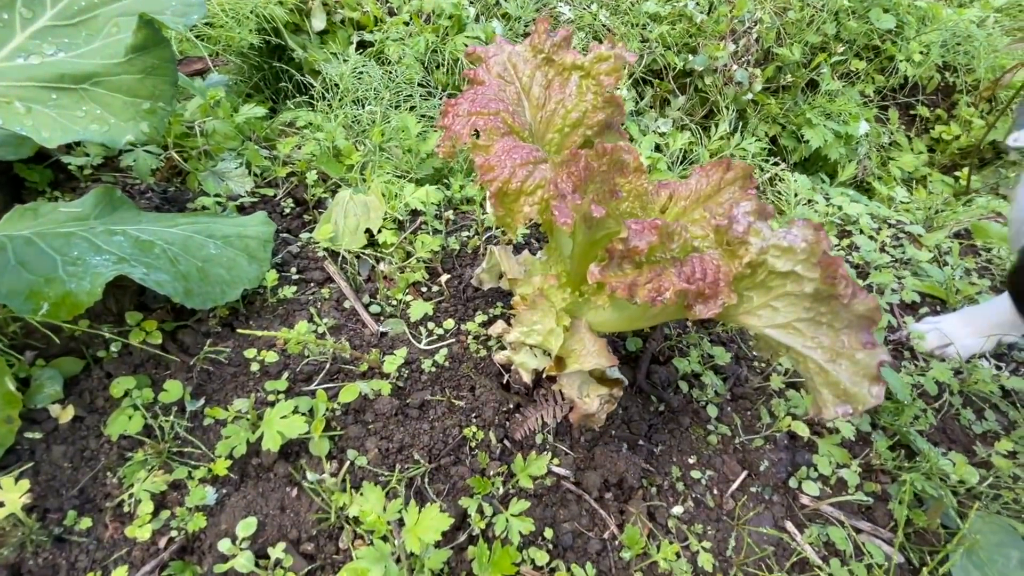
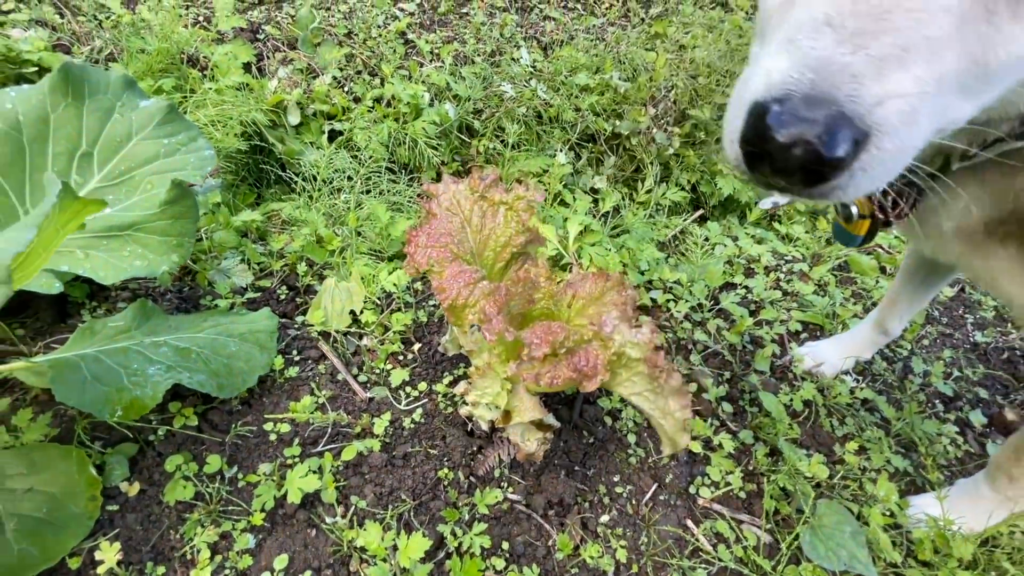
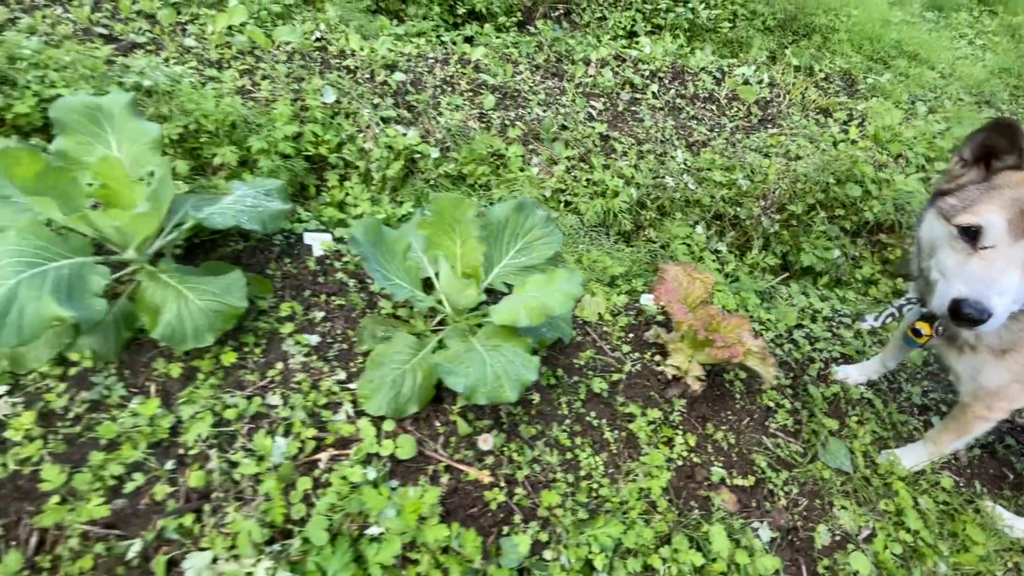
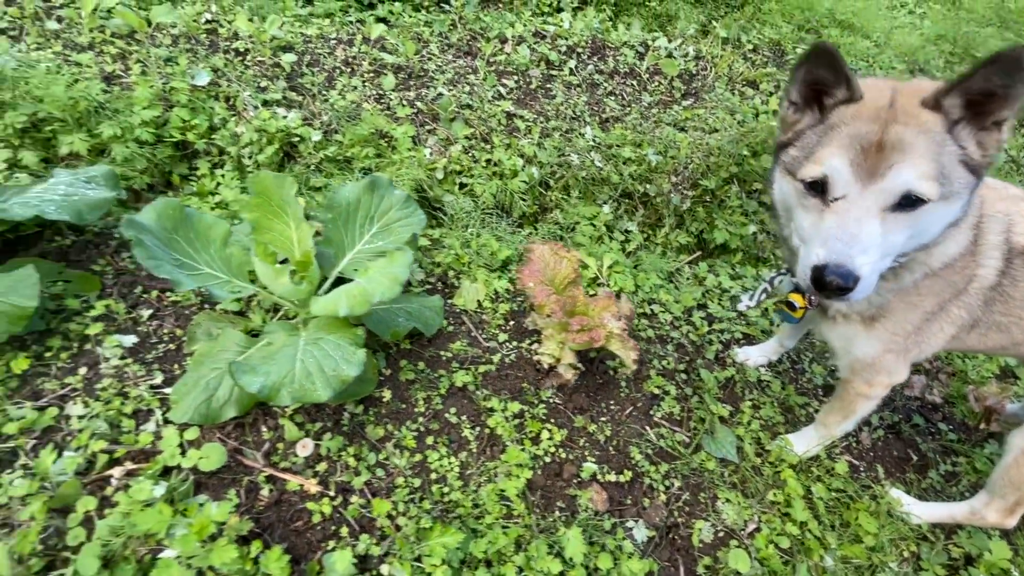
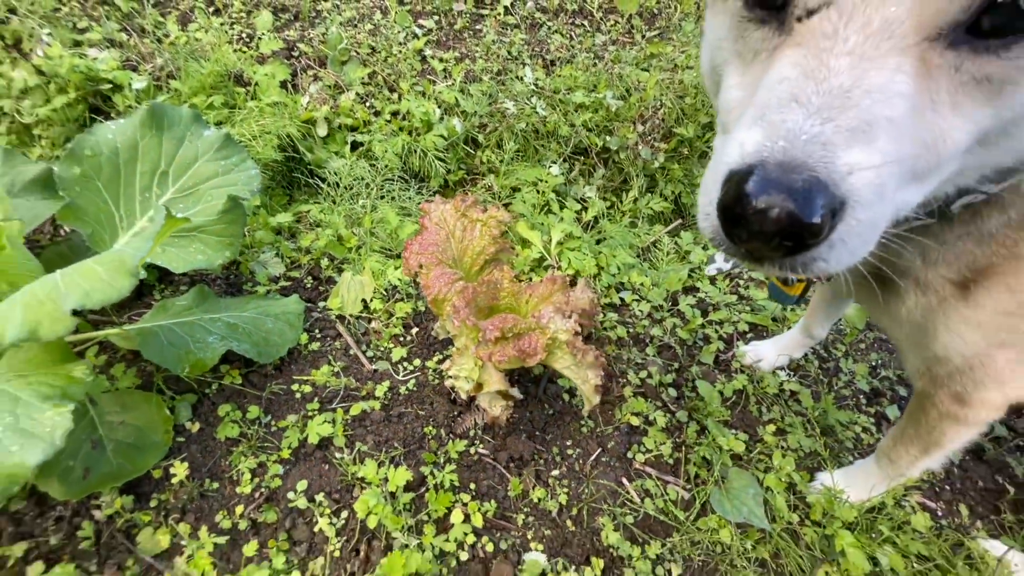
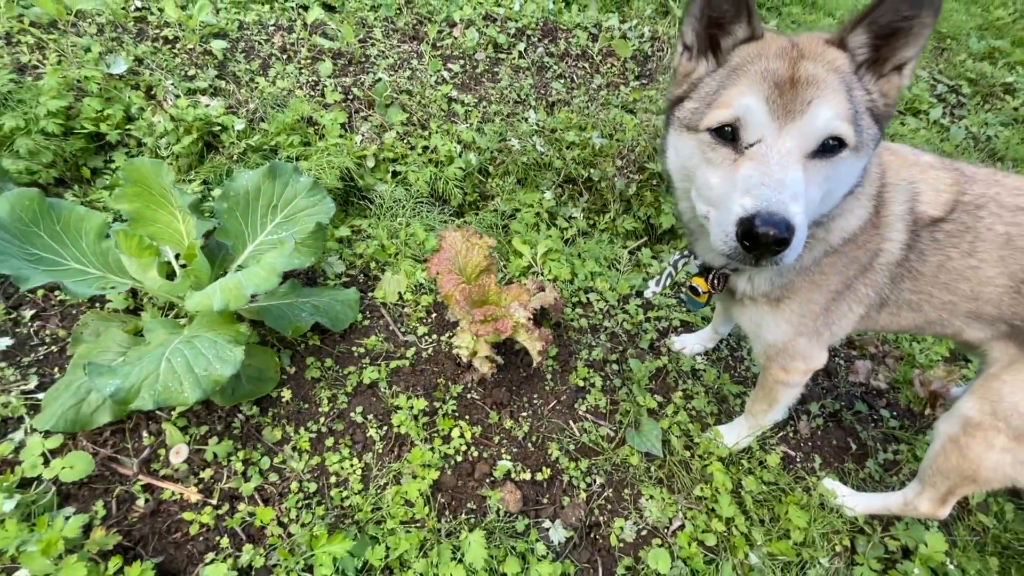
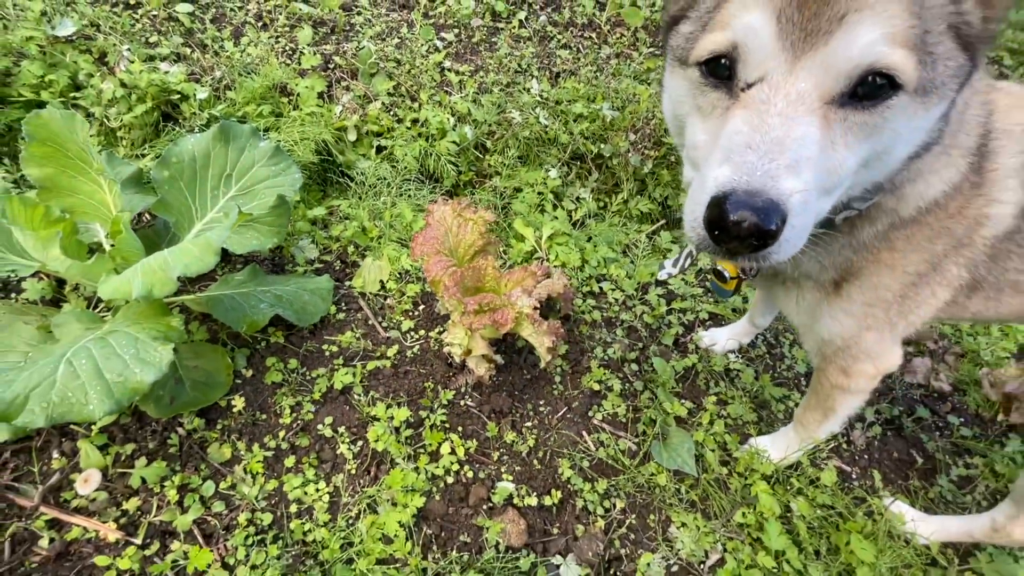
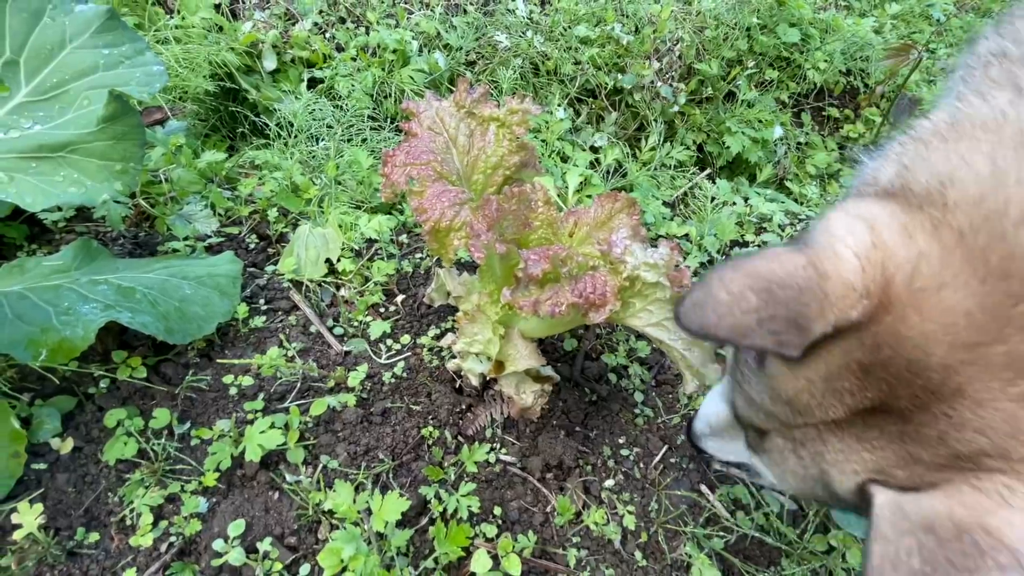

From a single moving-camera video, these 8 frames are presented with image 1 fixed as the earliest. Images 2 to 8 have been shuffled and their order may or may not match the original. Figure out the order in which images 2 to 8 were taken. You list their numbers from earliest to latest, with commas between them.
8, 2, 5, 7, 6, 4, 3
